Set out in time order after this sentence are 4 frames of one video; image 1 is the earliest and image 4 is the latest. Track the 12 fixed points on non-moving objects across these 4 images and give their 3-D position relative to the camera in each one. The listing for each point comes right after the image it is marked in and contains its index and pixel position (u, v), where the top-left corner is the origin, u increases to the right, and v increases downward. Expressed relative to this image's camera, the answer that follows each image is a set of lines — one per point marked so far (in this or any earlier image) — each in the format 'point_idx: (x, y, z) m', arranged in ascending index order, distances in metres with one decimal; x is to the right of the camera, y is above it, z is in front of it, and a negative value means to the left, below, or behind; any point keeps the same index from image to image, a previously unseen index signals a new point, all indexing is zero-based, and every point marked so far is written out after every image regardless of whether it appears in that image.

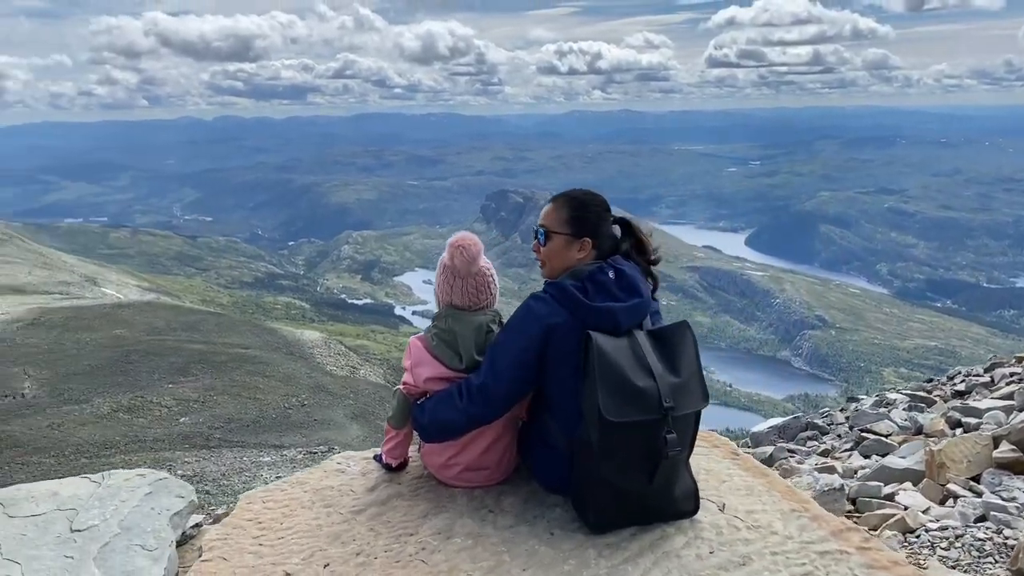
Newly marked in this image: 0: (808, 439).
0: (+6.4, -3.2, +18.9) m
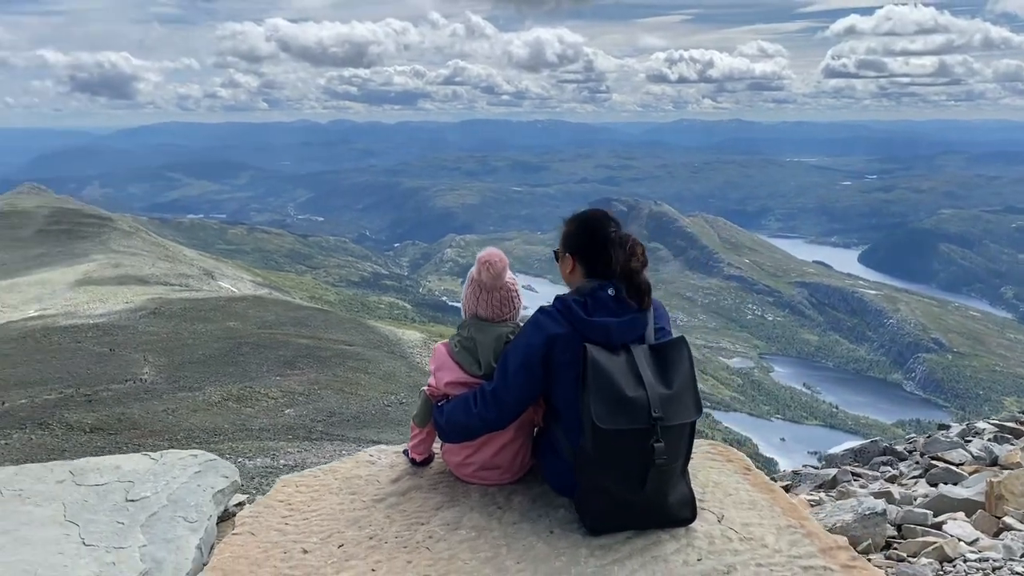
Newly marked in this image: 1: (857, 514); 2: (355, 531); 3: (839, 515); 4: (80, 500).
0: (+7.8, -3.7, +18.5) m
1: (+4.0, -2.7, +10.4) m
2: (-1.2, -1.8, +6.5) m
3: (+3.9, -2.7, +10.4) m
4: (-3.3, -1.6, +6.8) m
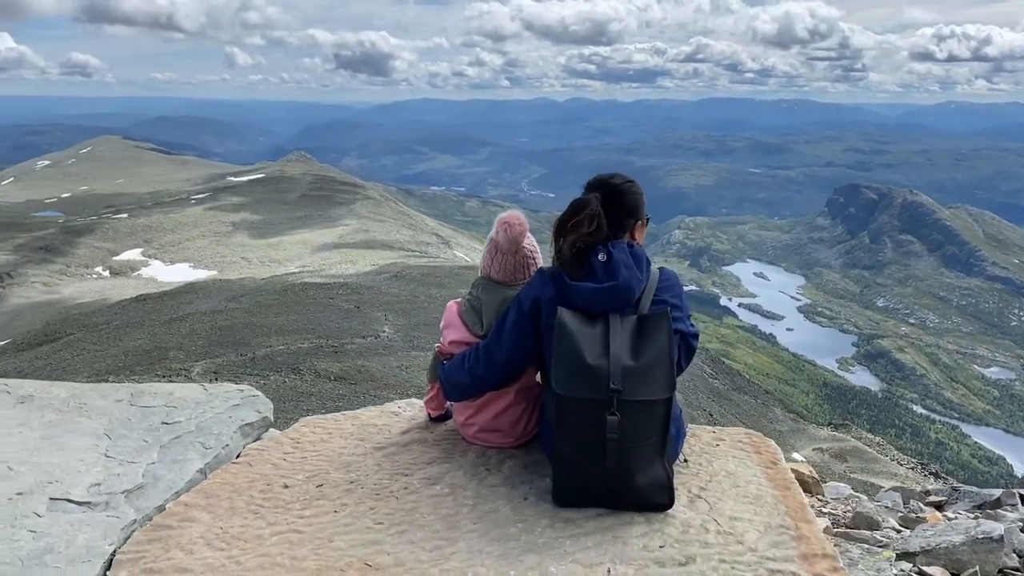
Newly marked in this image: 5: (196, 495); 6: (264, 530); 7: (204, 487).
0: (+10.3, -3.7, +16.1) m
1: (+4.7, -2.6, +9.2) m
2: (-1.3, -1.4, +6.8) m
3: (+4.5, -2.6, +9.2) m
4: (-3.3, -1.1, +7.6) m
5: (-2.3, -1.5, +6.4) m
6: (-1.7, -1.6, +5.9) m
7: (-2.3, -1.5, +6.5) m
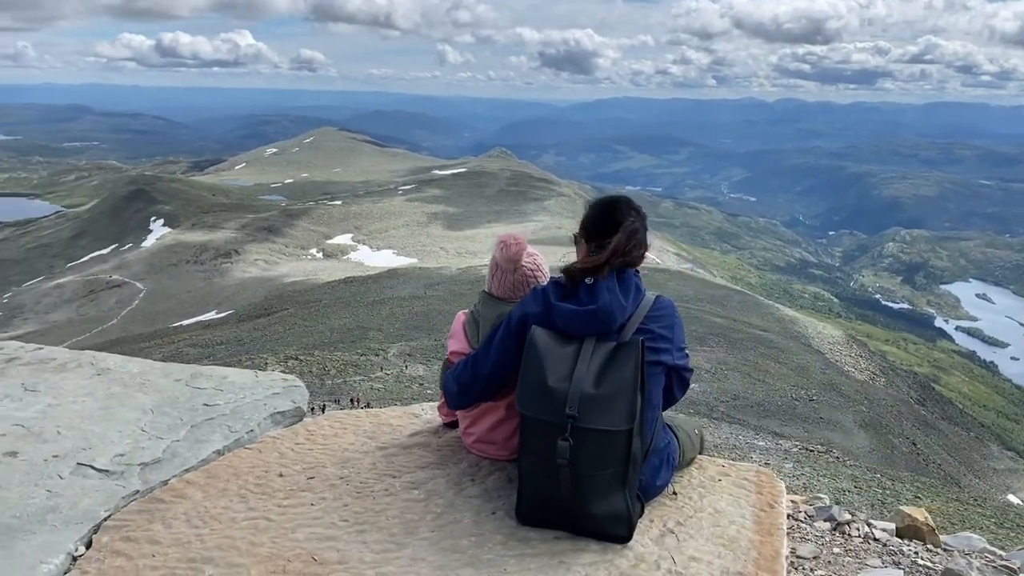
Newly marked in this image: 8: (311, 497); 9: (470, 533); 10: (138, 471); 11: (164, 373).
0: (+11.8, -4.5, +13.8) m
1: (+4.9, -3.0, +8.2) m
2: (-1.4, -1.5, +7.1) m
3: (+4.7, -3.0, +8.3) m
4: (-3.2, -1.0, +8.4) m
5: (-2.5, -1.5, +7.0) m
6: (-2.0, -1.6, +6.4) m
7: (-2.4, -1.5, +7.1) m
8: (-1.5, -1.6, +6.7) m
9: (-0.3, -1.7, +6.2) m
10: (-2.9, -1.4, +7.0) m
11: (-3.5, -0.9, +8.9) m
